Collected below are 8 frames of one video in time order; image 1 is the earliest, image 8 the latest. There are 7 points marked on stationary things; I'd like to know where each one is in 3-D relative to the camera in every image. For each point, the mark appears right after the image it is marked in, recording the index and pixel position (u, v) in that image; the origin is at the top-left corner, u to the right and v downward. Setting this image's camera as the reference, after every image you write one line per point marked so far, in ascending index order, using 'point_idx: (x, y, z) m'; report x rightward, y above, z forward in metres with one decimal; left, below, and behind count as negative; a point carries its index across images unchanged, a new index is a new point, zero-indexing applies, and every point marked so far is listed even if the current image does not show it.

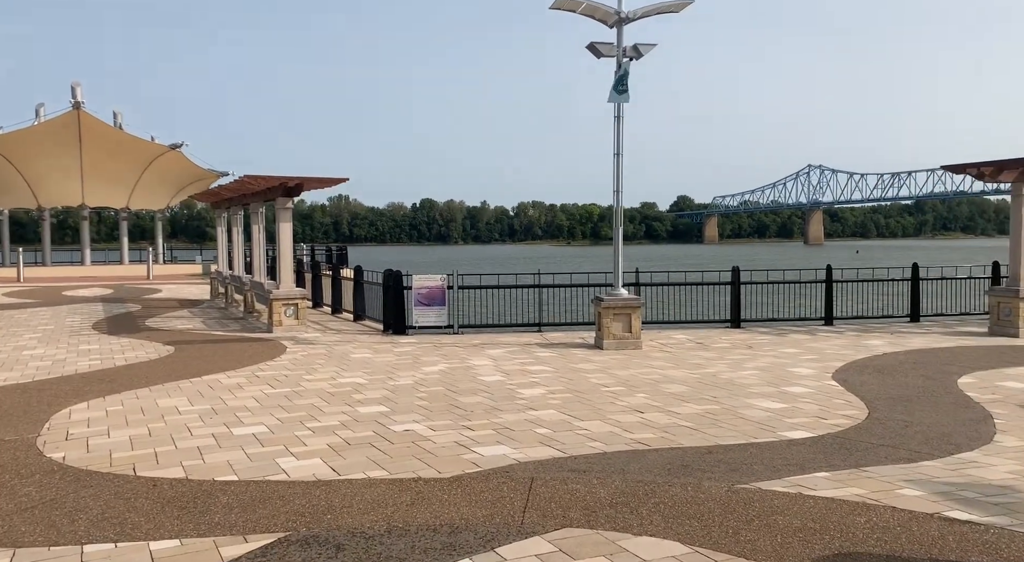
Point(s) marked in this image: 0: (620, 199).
0: (+1.8, +1.4, +15.9) m
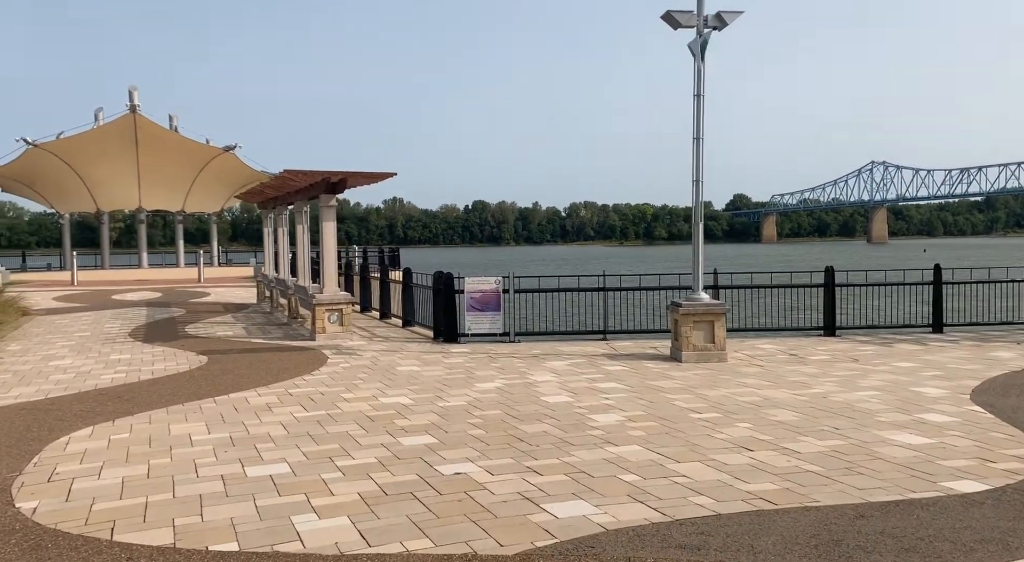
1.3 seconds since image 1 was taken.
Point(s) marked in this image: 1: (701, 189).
0: (+2.7, +1.4, +14.1) m
1: (+2.7, +1.3, +14.0) m
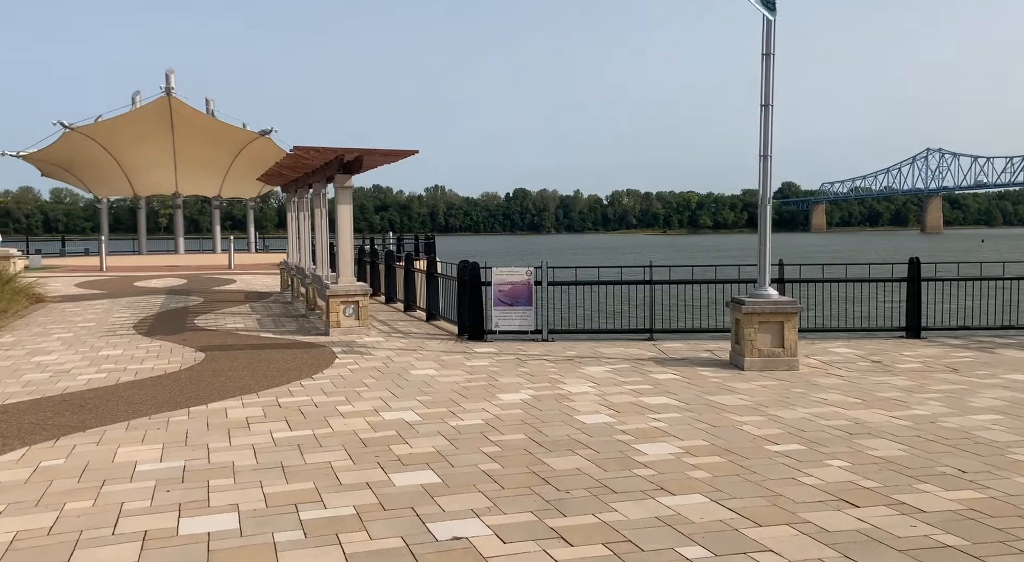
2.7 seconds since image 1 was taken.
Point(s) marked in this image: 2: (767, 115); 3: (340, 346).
0: (+3.1, +1.5, +12.0) m
1: (+3.1, +1.4, +12.0) m
2: (+3.1, +2.0, +12.0) m
3: (-2.4, -0.9, +14.0) m
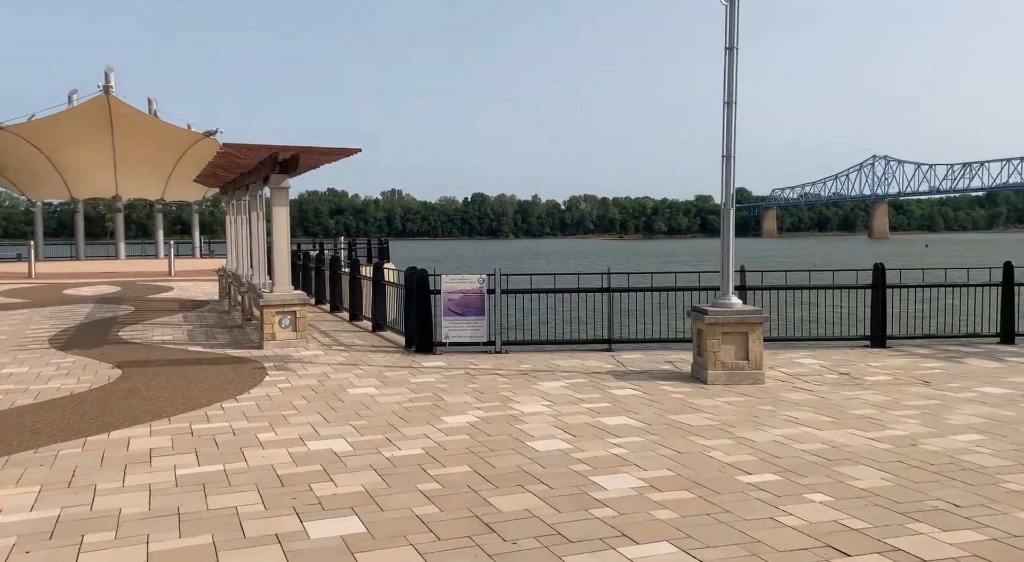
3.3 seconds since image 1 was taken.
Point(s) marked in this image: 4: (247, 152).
0: (+2.5, +1.4, +11.3) m
1: (+2.5, +1.3, +11.3) m
2: (+2.5, +1.9, +11.3) m
3: (-3.1, -1.0, +13.0) m
4: (-3.8, +1.9, +14.3) m
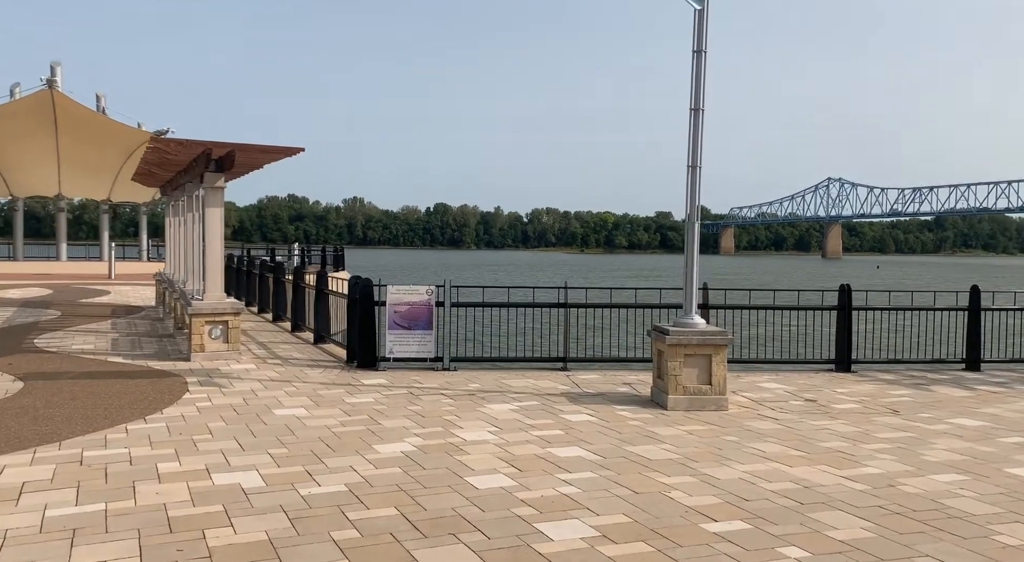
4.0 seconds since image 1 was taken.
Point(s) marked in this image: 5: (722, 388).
0: (+2.0, +1.2, +10.5) m
1: (+2.0, +1.1, +10.5) m
2: (+2.0, +1.7, +10.6) m
3: (-3.8, -1.1, +12.0) m
4: (-4.5, +1.8, +13.3) m
5: (+2.2, -1.1, +10.3) m
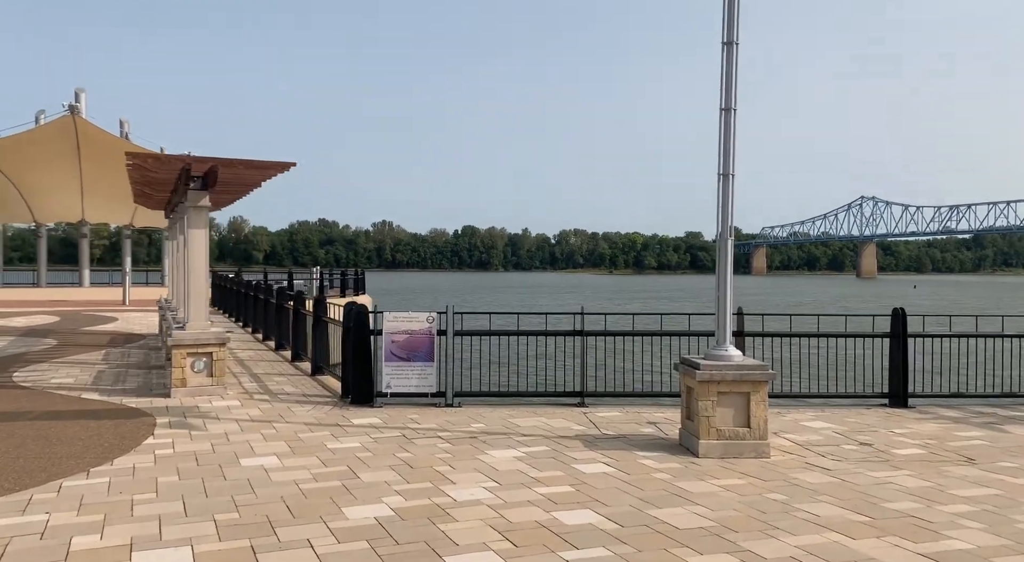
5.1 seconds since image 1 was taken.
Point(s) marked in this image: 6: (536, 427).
0: (+2.0, +0.9, +9.2) m
1: (+2.0, +0.9, +9.2) m
2: (+2.0, +1.5, +9.2) m
3: (-3.7, -1.4, +10.7) m
4: (-4.3, +1.4, +12.2) m
5: (+2.3, -1.4, +8.9) m
6: (+0.2, -1.5, +10.3) m
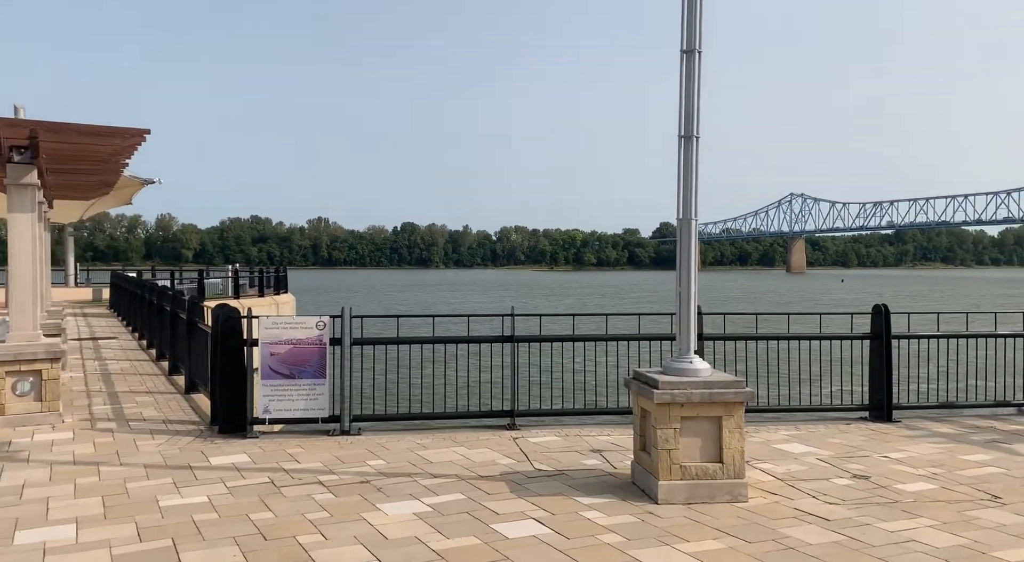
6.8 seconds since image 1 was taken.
0: (+1.3, +1.0, +7.1) m
1: (+1.3, +1.0, +7.0) m
2: (+1.3, +1.5, +7.1) m
3: (-4.5, -1.4, +8.3) m
4: (-5.2, +1.4, +9.6) m
5: (+1.6, -1.3, +6.8) m
6: (-0.5, -1.5, +8.1) m
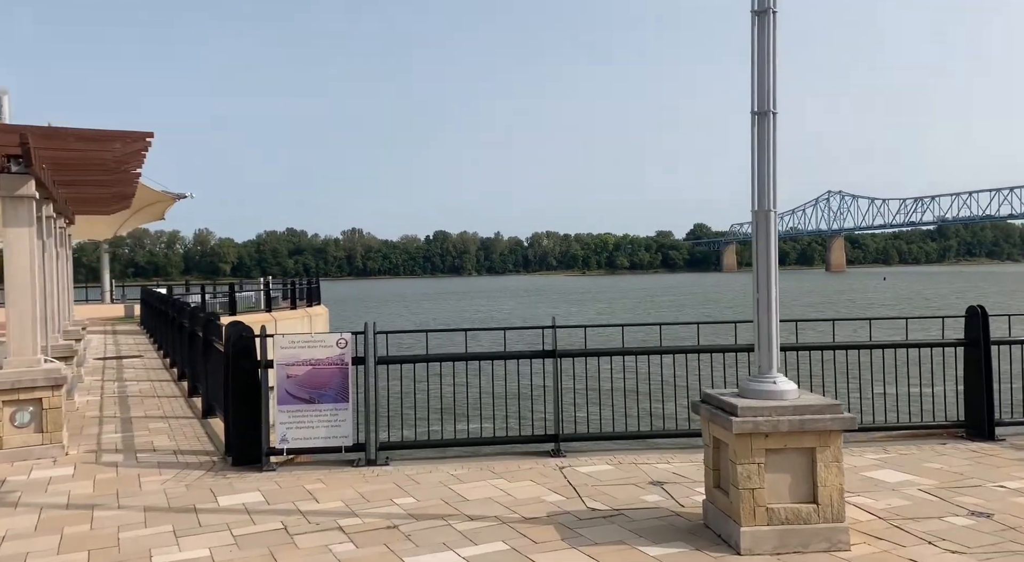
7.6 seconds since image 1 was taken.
0: (+1.6, +1.0, +6.0) m
1: (+1.6, +0.9, +5.9) m
2: (+1.5, +1.5, +6.0) m
3: (-4.1, -1.6, +7.4) m
4: (-4.9, +1.3, +8.8) m
5: (+1.9, -1.3, +5.7) m
6: (-0.2, -1.6, +7.0) m
